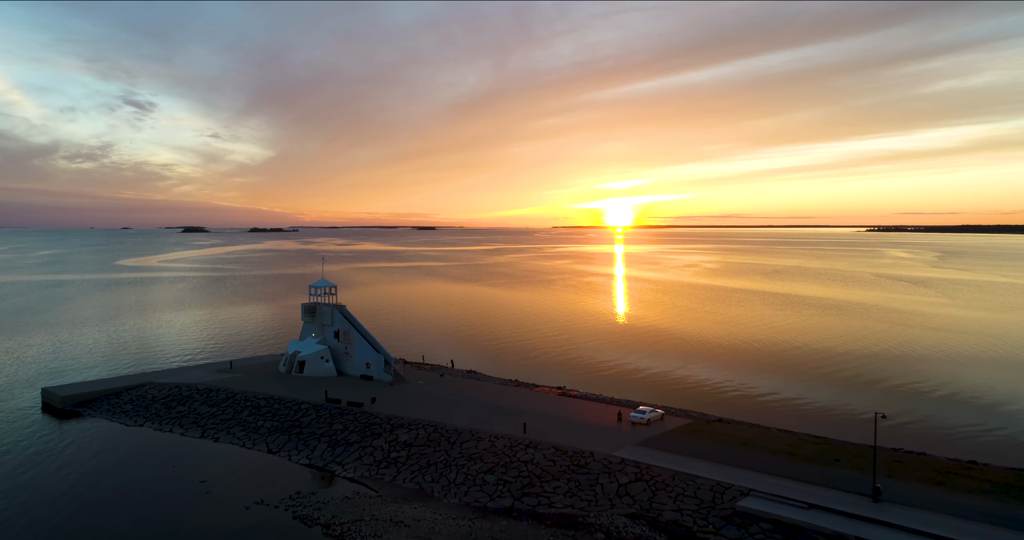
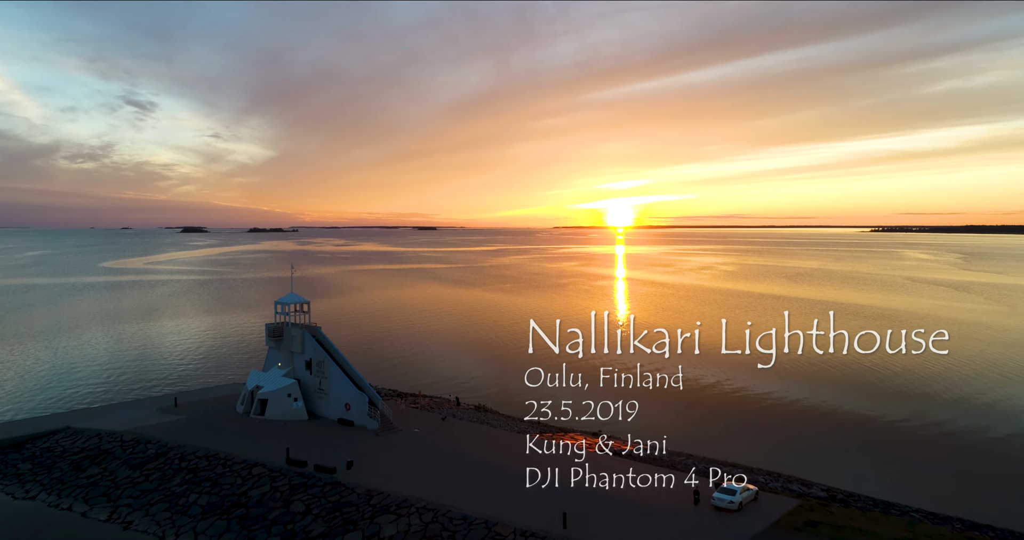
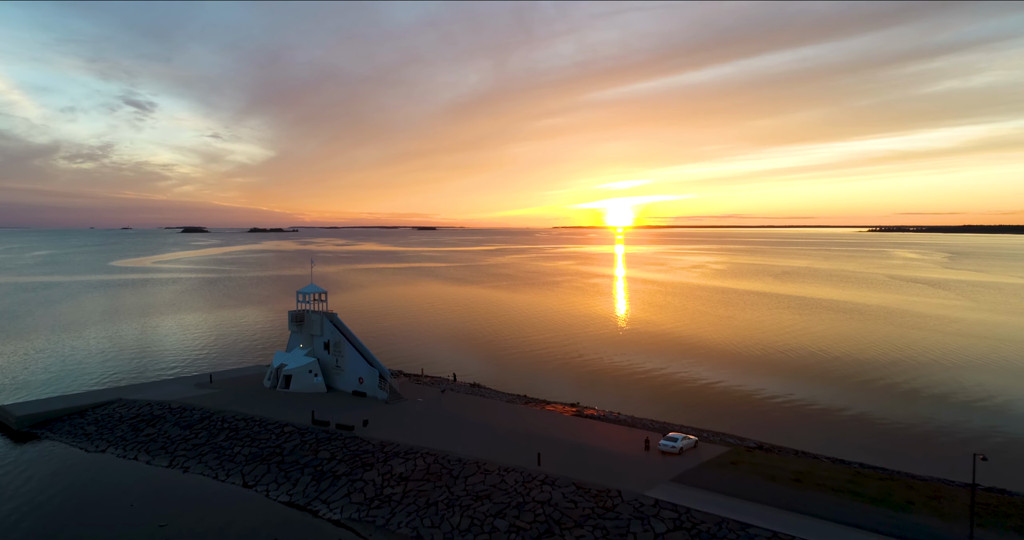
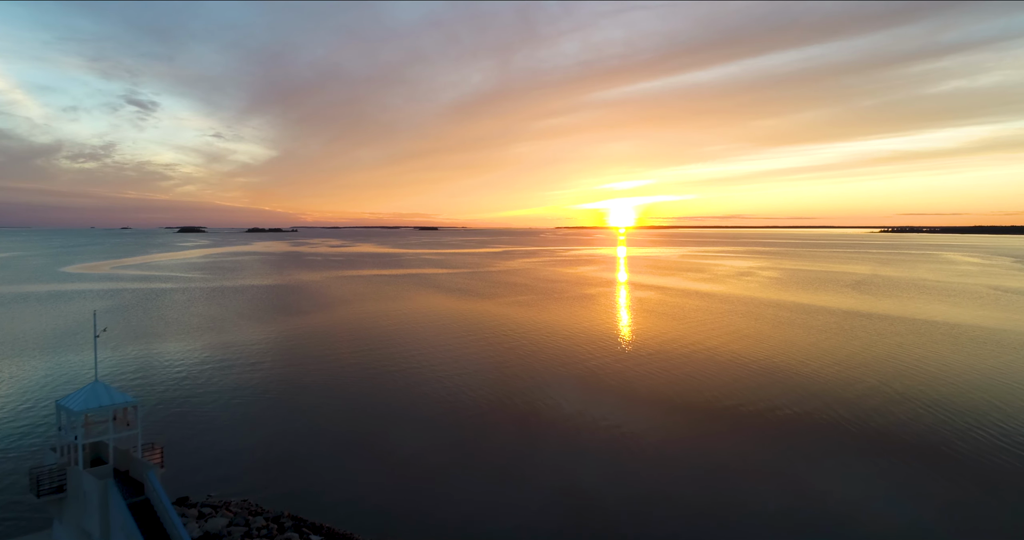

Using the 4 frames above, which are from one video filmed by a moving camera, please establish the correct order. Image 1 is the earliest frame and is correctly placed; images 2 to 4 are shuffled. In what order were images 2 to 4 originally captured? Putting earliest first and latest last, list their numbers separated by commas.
3, 2, 4
